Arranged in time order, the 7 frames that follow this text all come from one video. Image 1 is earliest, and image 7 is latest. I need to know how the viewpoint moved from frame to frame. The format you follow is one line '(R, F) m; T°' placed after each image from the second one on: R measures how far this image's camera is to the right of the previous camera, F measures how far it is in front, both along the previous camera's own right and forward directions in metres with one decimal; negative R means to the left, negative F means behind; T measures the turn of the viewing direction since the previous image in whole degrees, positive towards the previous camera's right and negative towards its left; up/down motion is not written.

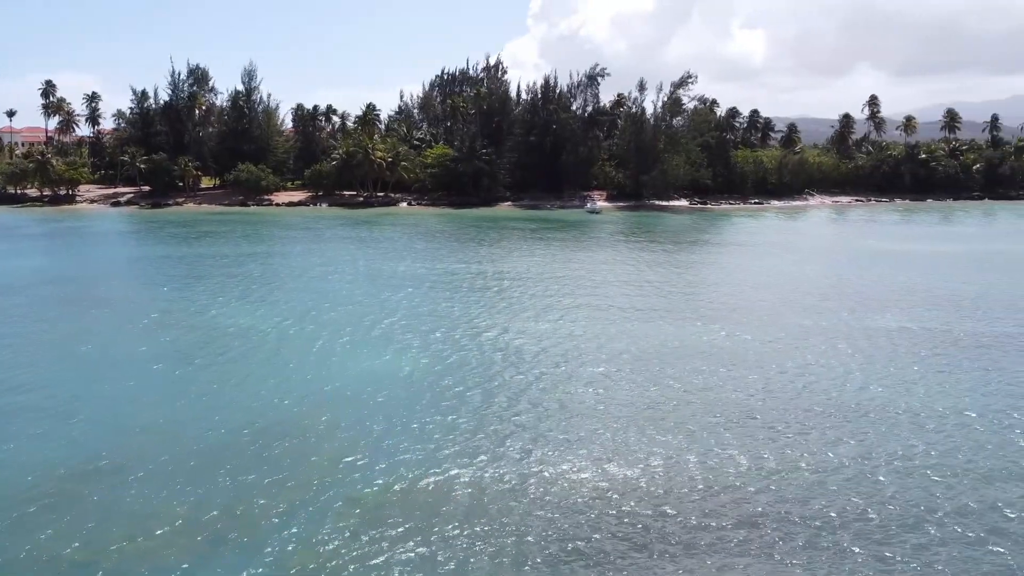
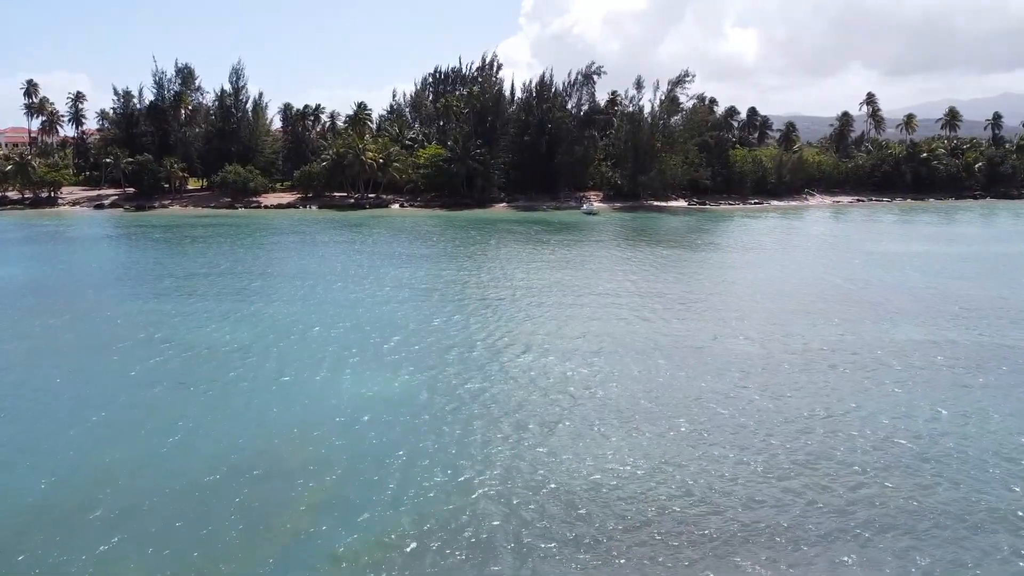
(-0.3, +1.4) m; +1°
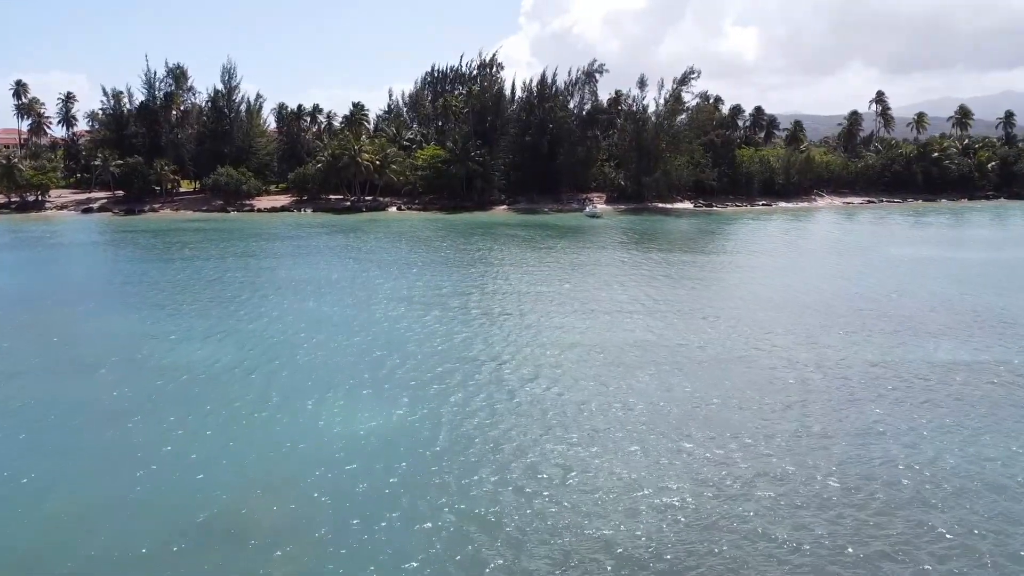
(-0.1, +1.6) m; 0°
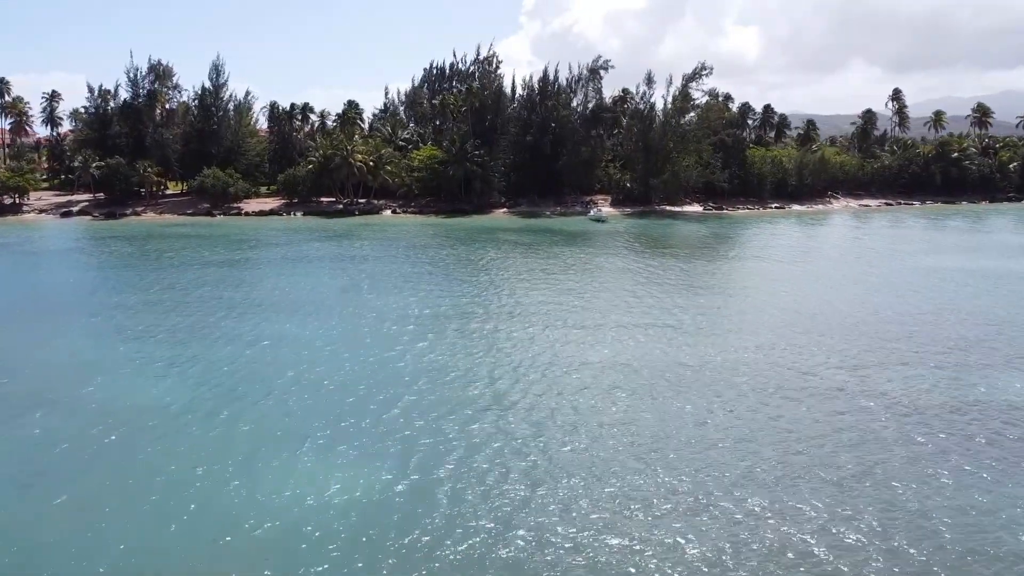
(-0.1, +2.6) m; 0°
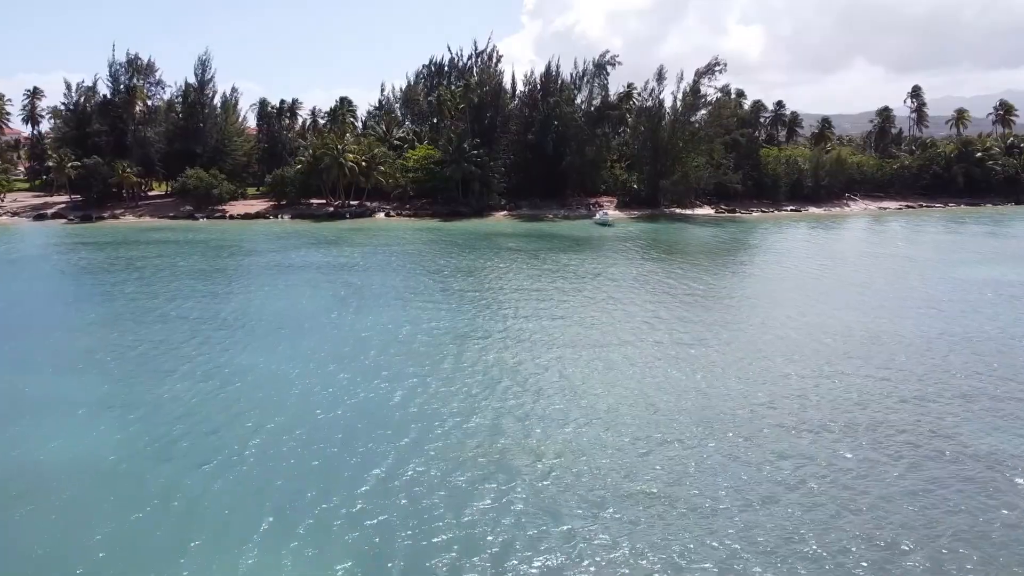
(-0.1, +2.9) m; 0°
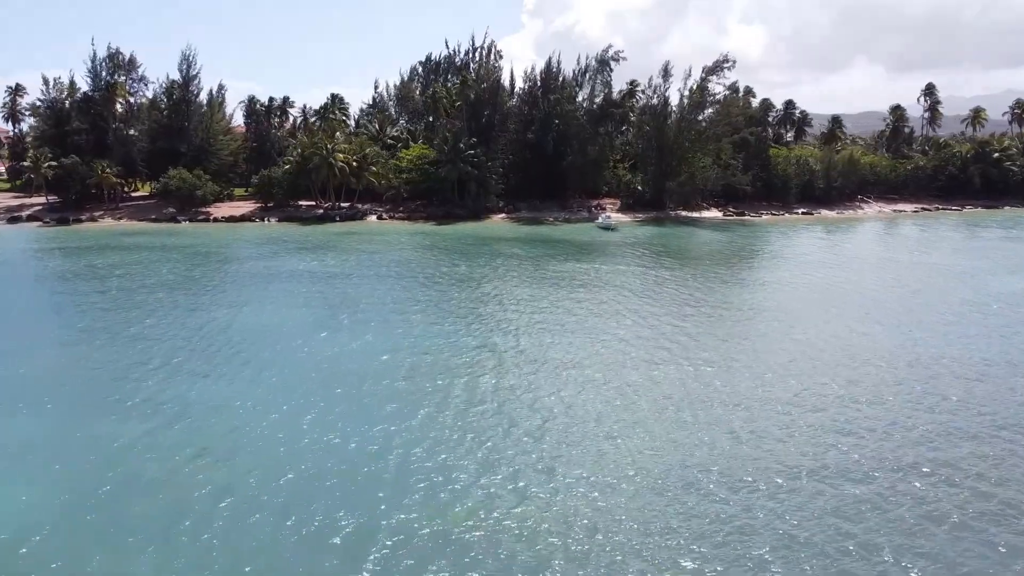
(-0.1, +2.3) m; 0°
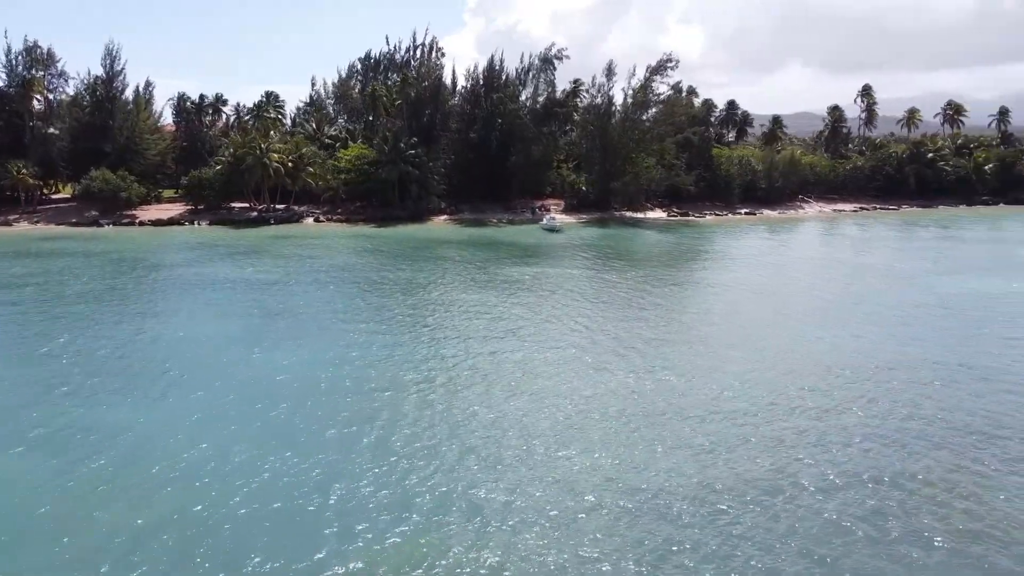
(-0.1, +1.0) m; +4°
